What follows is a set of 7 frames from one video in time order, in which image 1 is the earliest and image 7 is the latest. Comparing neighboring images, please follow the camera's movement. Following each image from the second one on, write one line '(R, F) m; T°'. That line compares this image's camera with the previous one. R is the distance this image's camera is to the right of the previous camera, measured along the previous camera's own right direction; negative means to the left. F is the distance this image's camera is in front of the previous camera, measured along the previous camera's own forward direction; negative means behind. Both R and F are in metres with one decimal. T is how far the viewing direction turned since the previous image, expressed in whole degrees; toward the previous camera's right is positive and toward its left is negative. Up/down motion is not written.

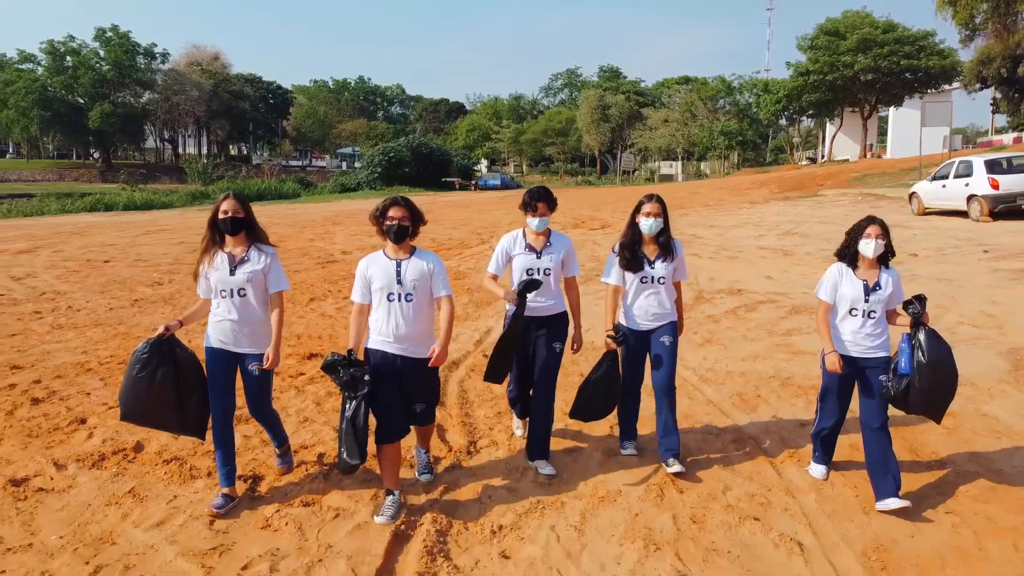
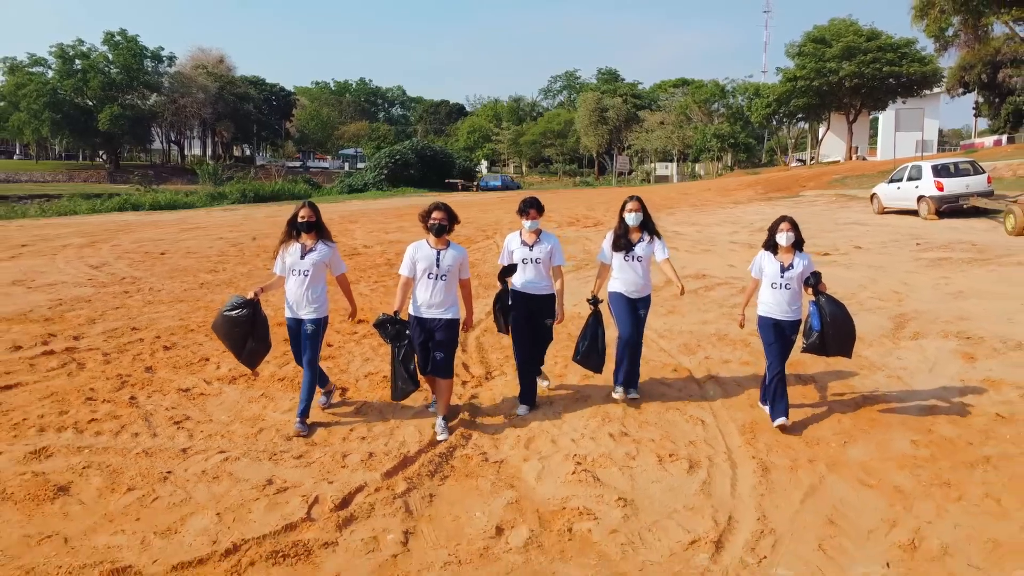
(0.0, -1.8) m; 0°
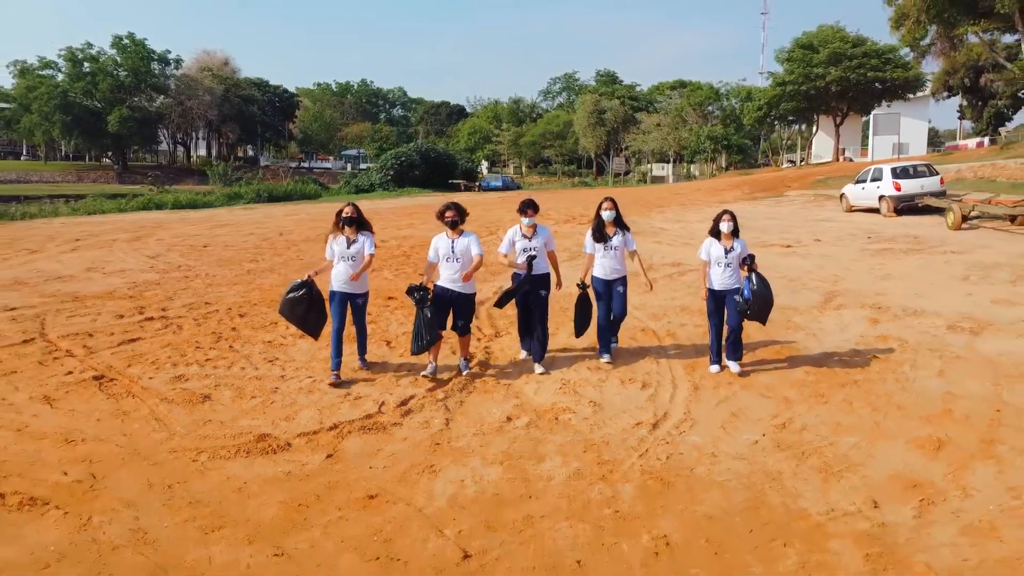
(0.0, -1.8) m; 0°
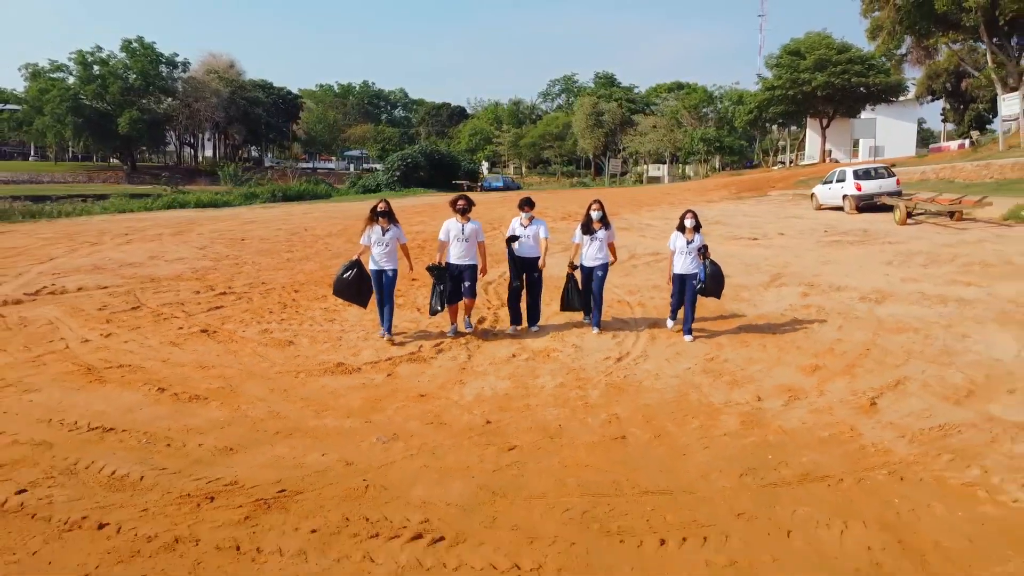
(0.0, -2.0) m; 0°
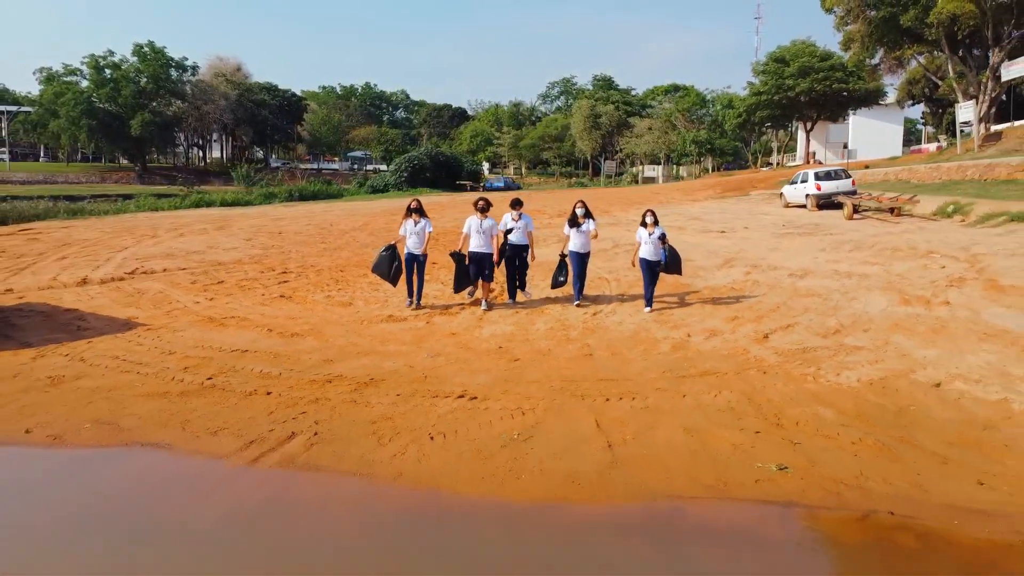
(0.0, -2.6) m; 0°
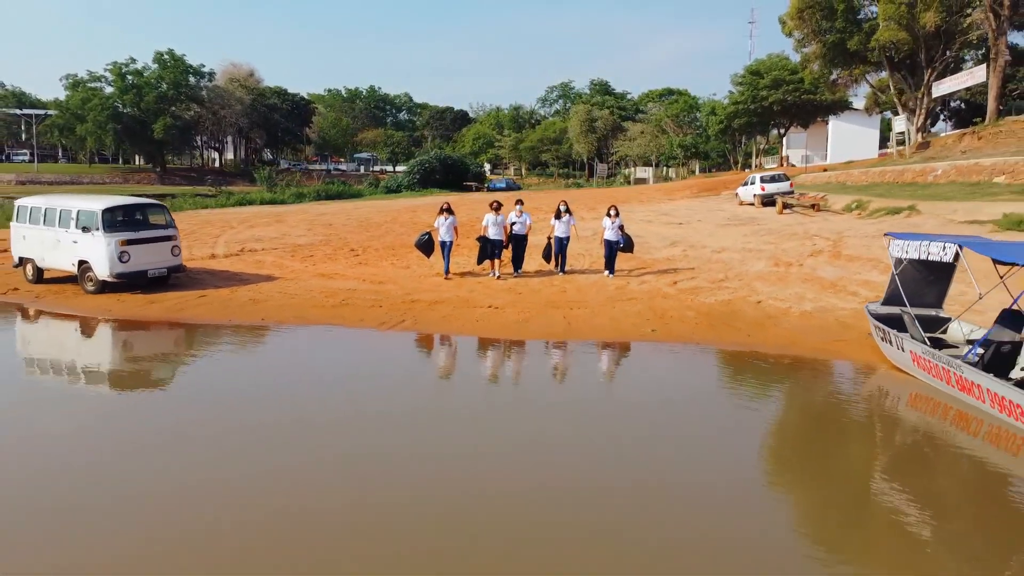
(-0.1, -5.1) m; 0°
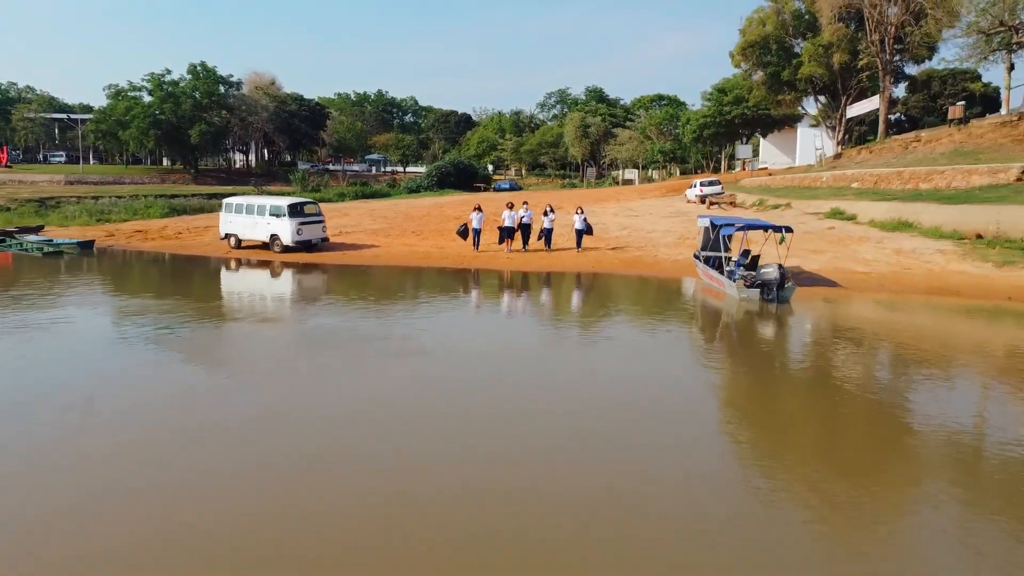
(-0.2, -9.5) m; 0°
